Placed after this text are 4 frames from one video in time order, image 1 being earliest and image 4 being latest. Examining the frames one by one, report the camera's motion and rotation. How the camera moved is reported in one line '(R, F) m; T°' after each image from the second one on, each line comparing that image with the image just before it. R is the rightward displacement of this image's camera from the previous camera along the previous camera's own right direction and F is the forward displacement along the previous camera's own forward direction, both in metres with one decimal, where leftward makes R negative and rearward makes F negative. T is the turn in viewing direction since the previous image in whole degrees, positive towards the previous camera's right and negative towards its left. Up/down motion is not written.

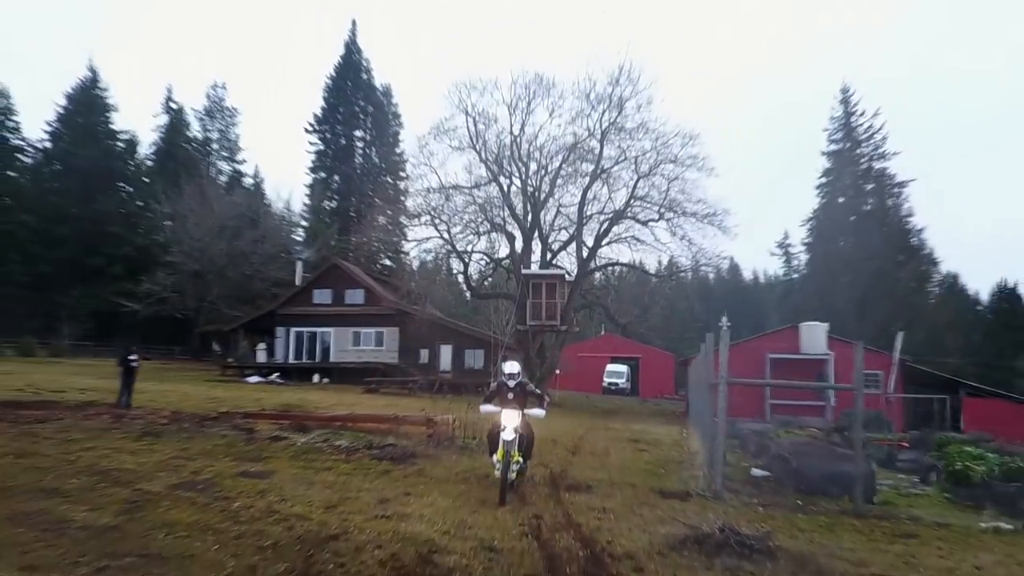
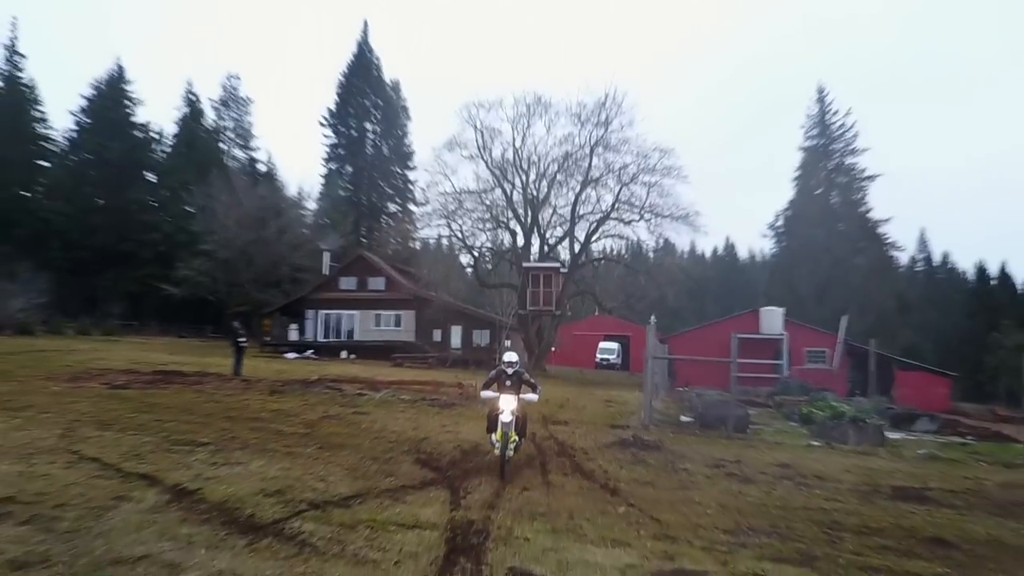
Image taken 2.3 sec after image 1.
(-0.1, -4.7) m; 0°
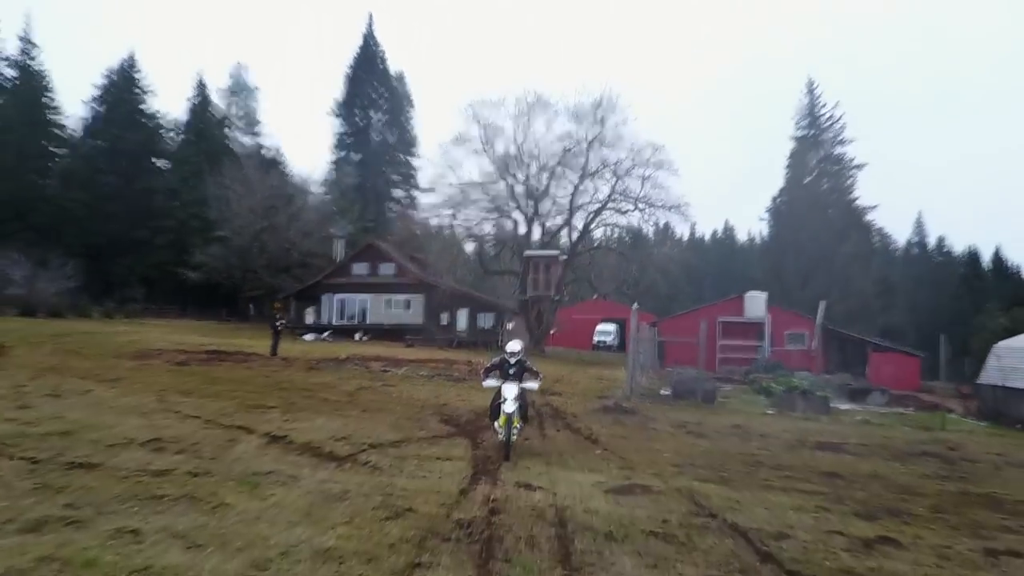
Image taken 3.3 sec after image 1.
(-0.1, -2.3) m; 0°
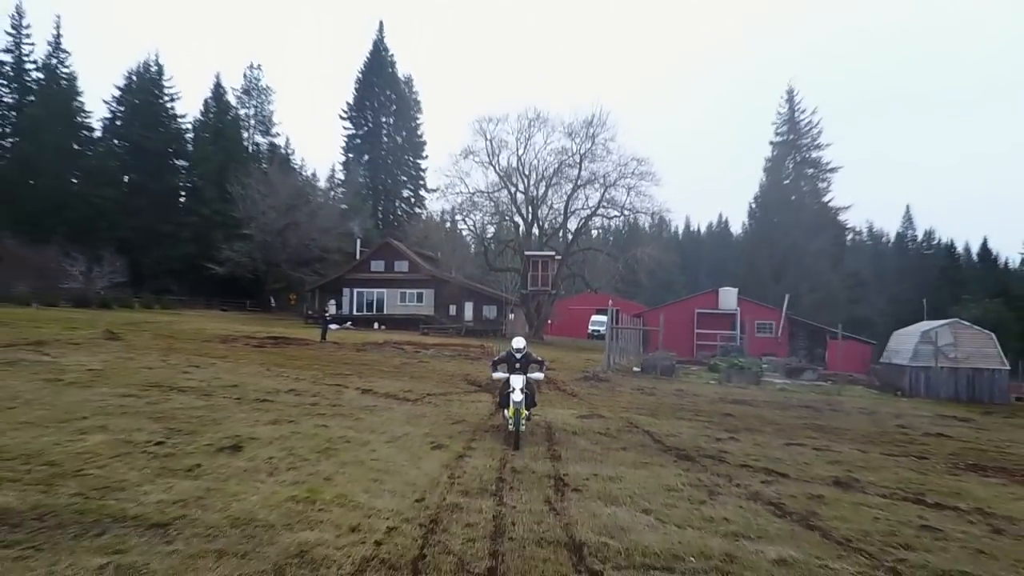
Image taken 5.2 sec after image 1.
(-0.2, -4.6) m; 0°
